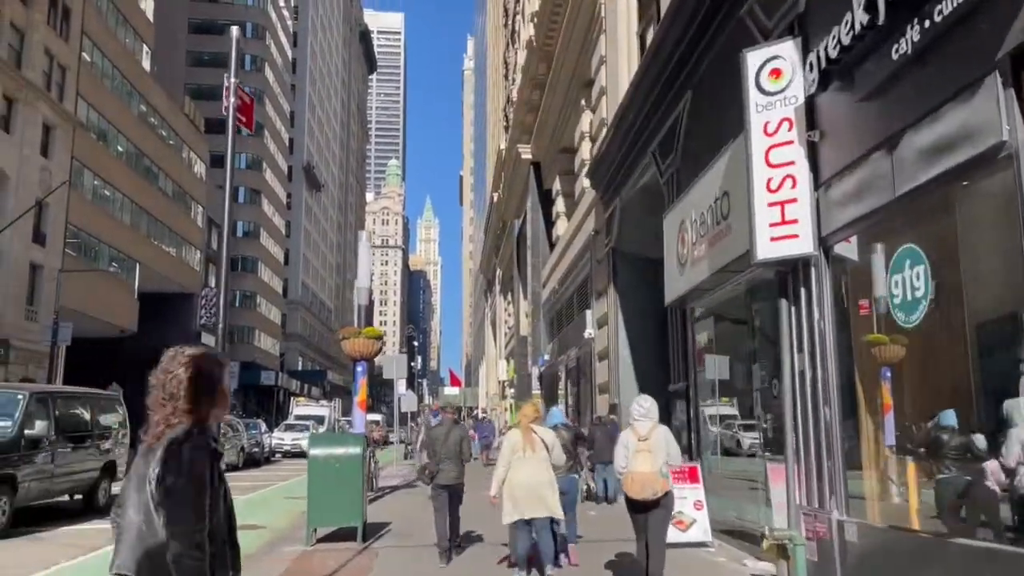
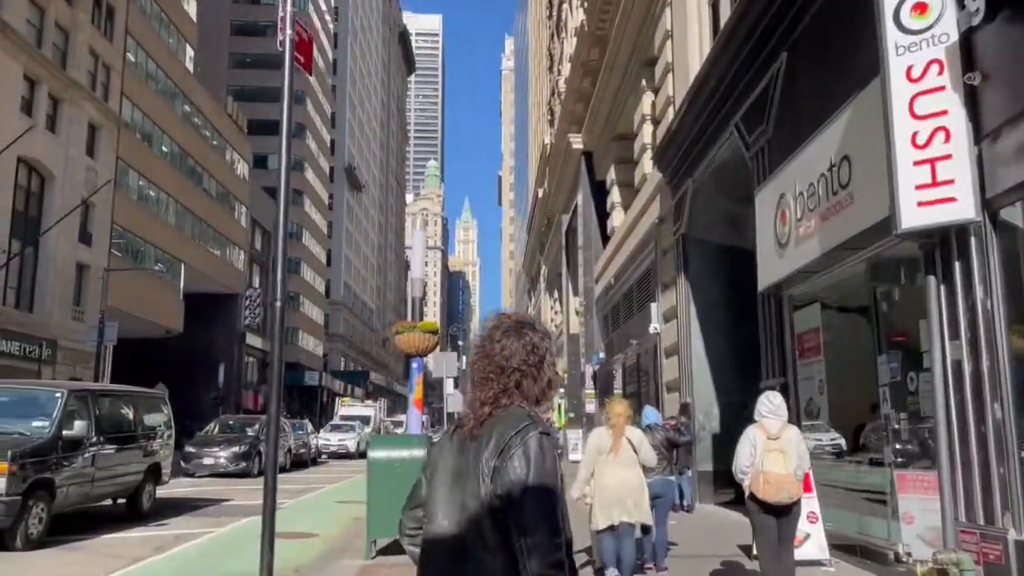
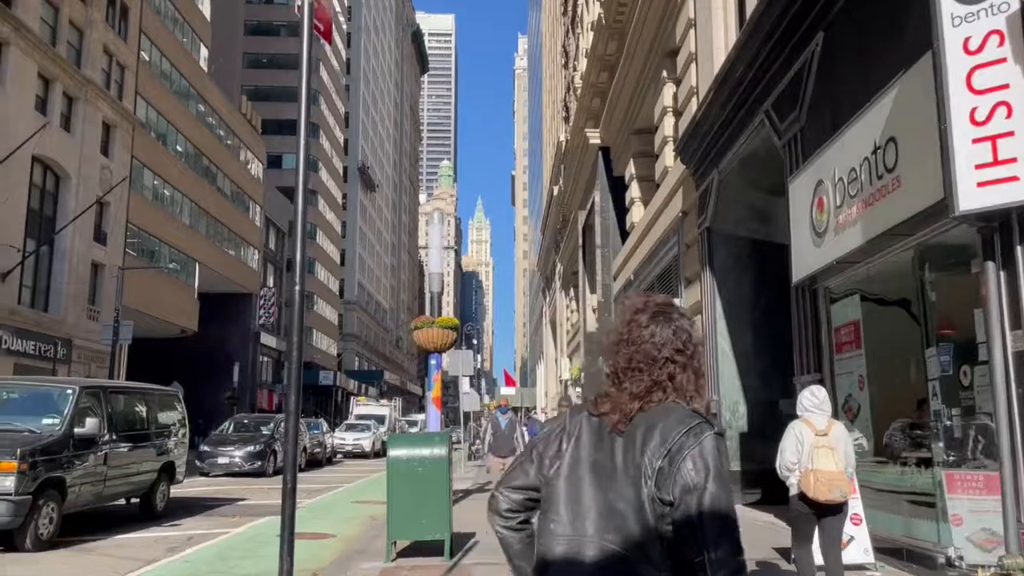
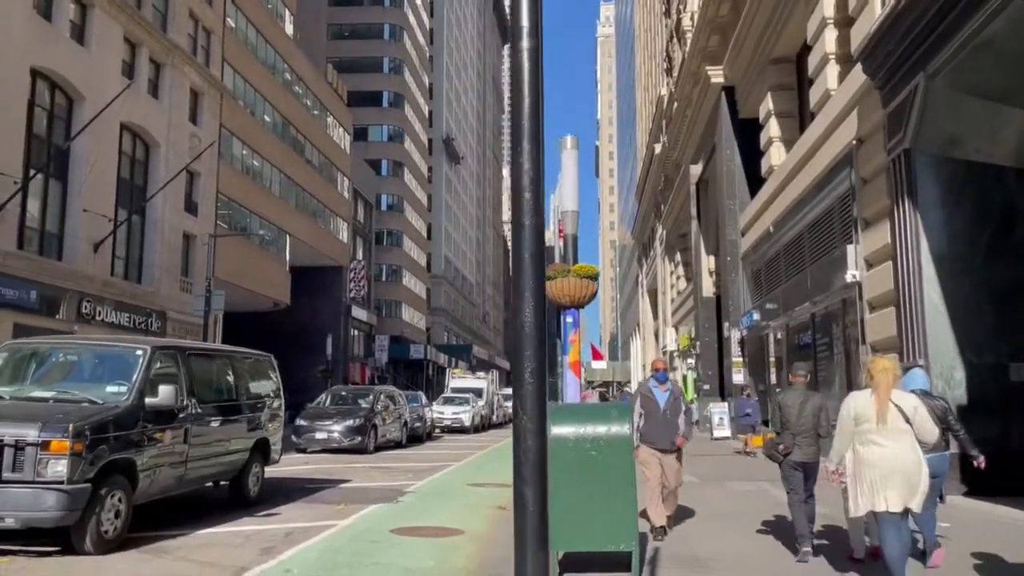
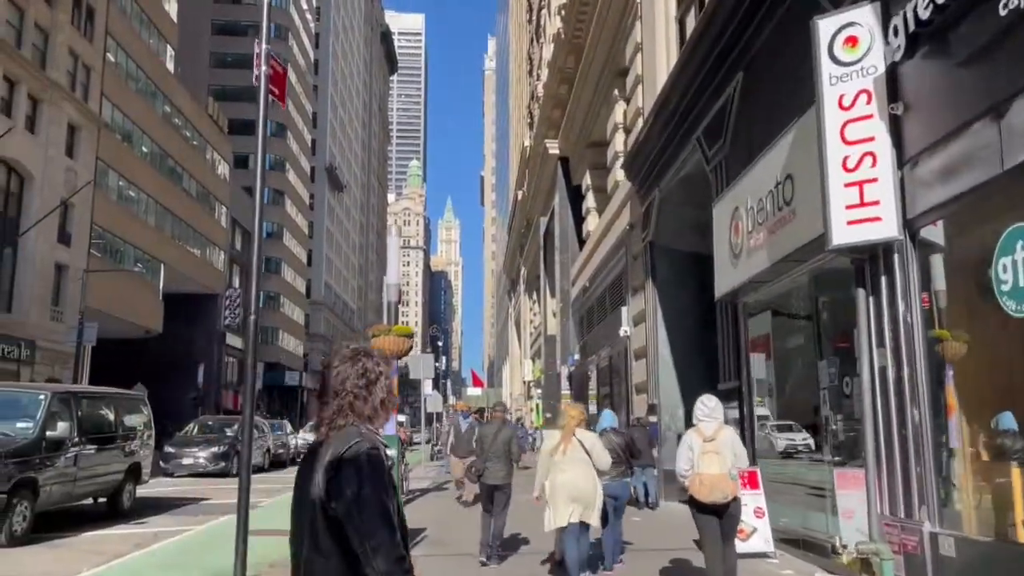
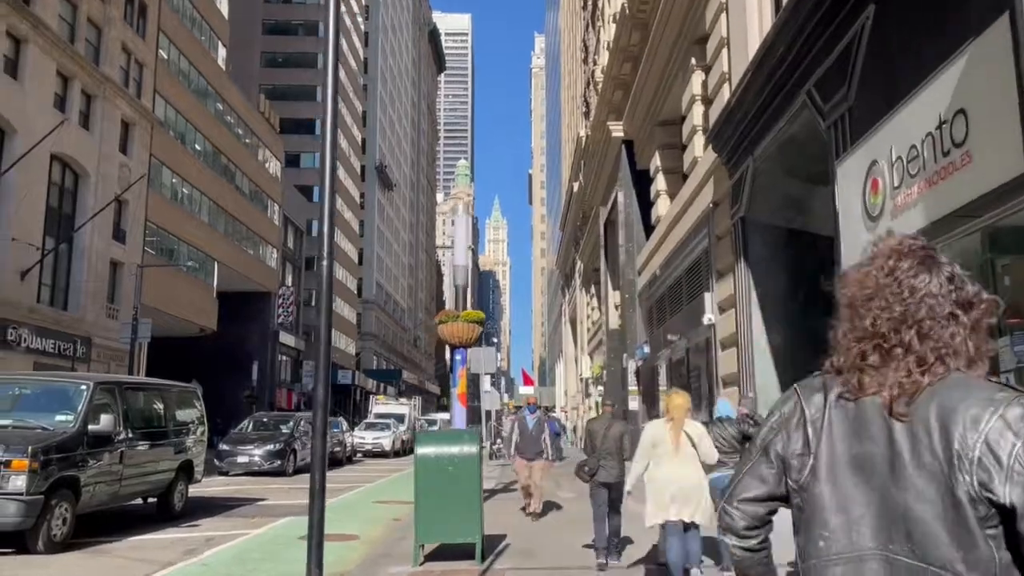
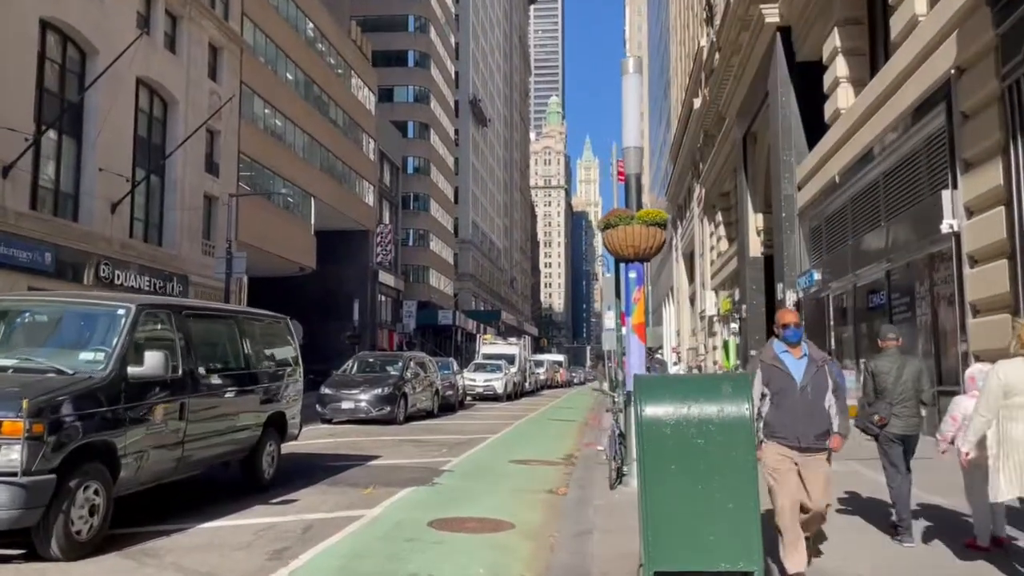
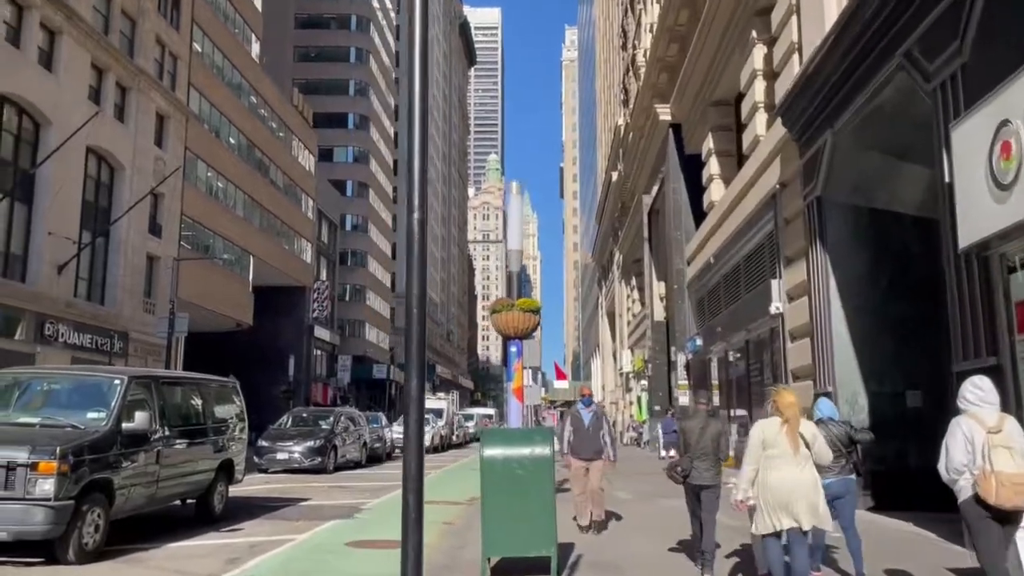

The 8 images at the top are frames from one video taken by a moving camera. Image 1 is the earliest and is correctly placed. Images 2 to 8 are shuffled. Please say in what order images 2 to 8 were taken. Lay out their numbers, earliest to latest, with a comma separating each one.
5, 2, 3, 6, 8, 4, 7
